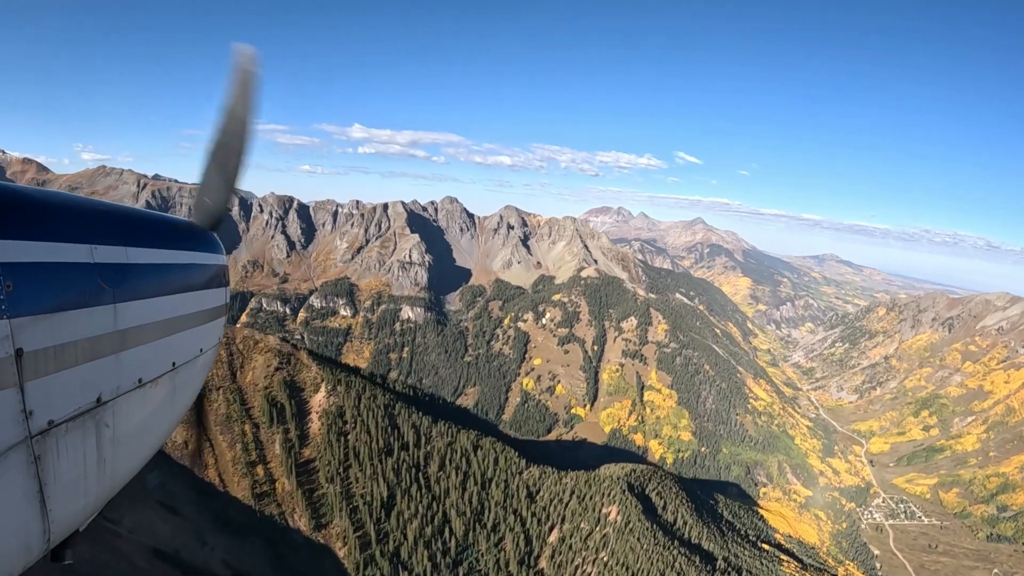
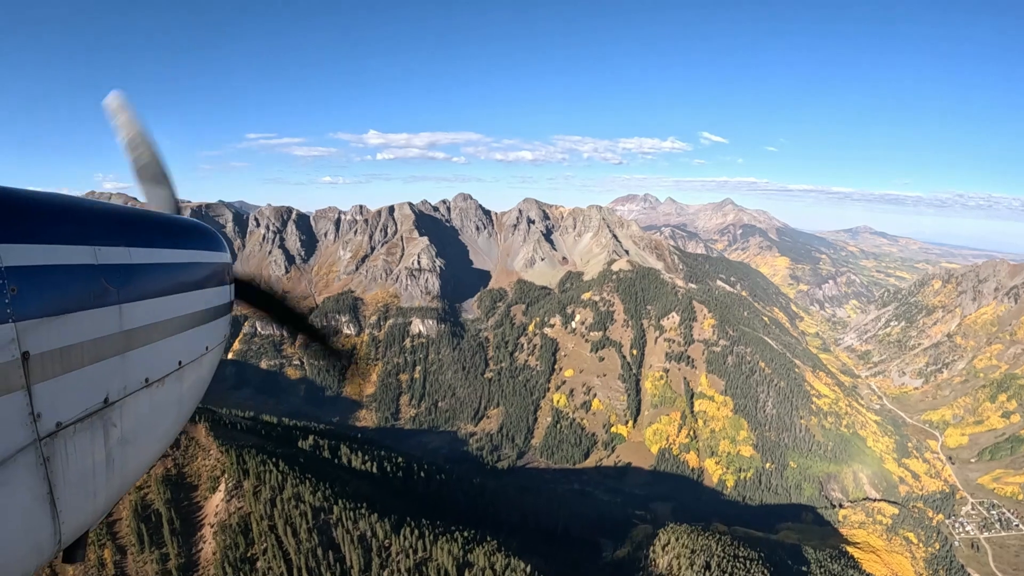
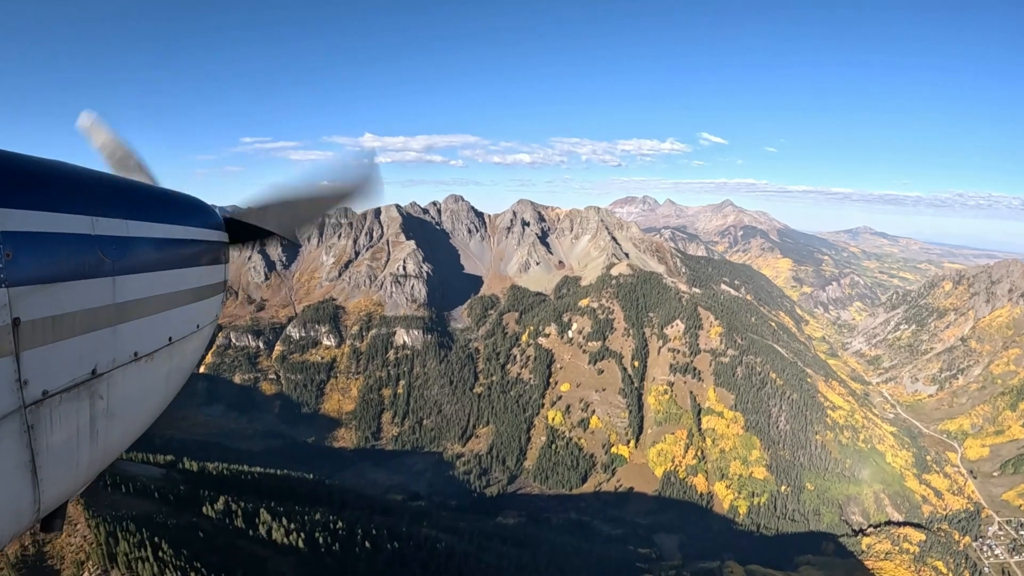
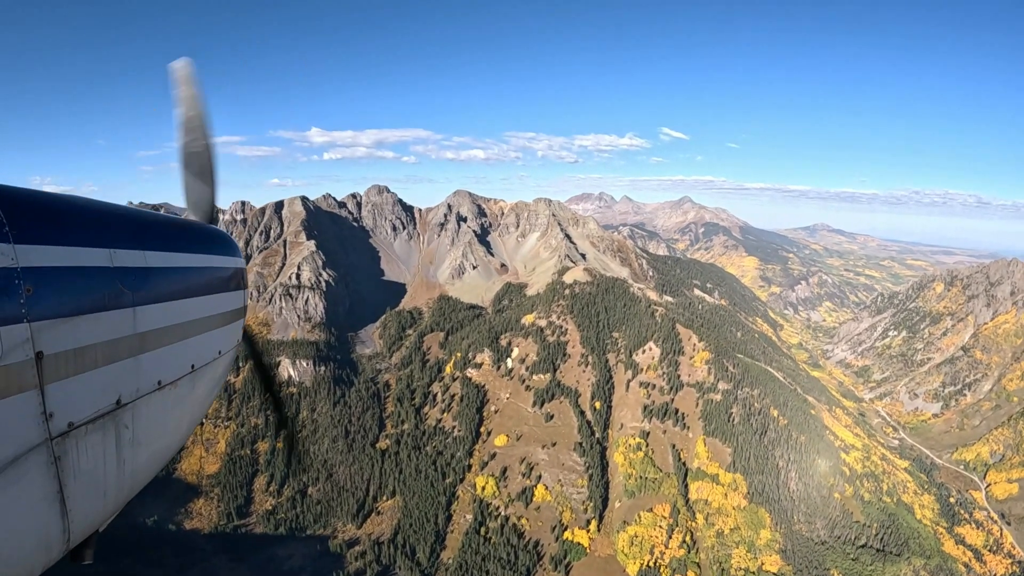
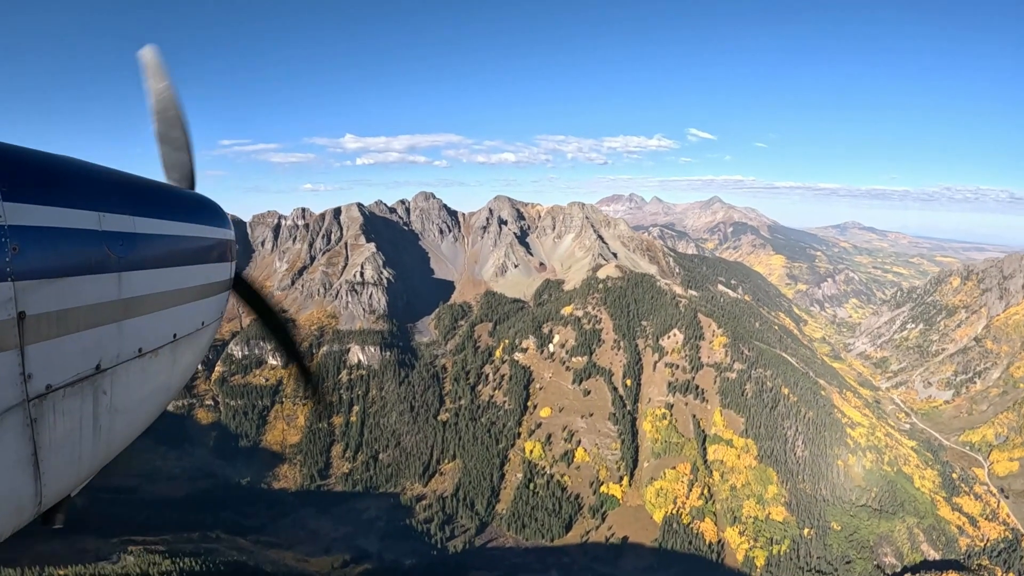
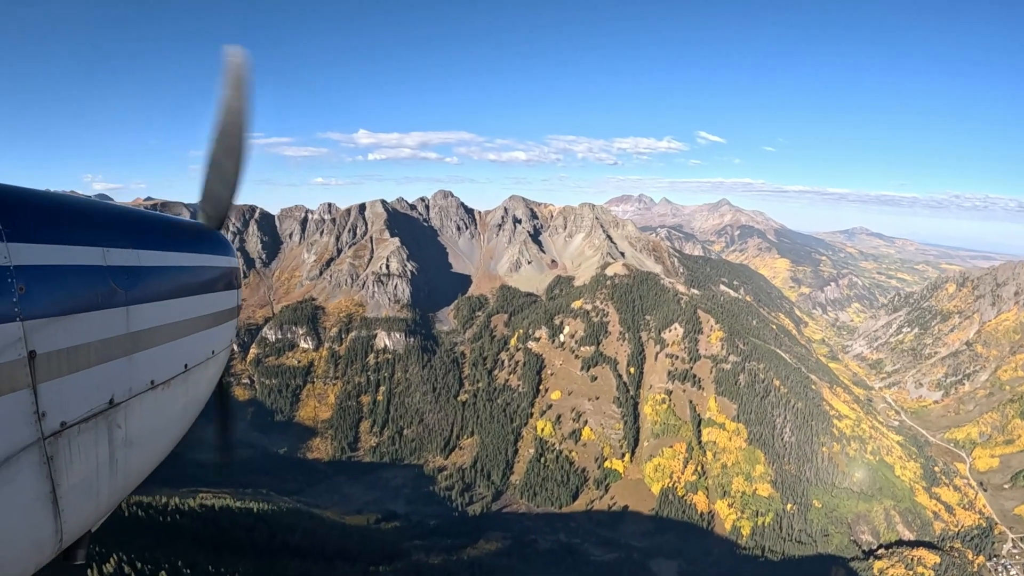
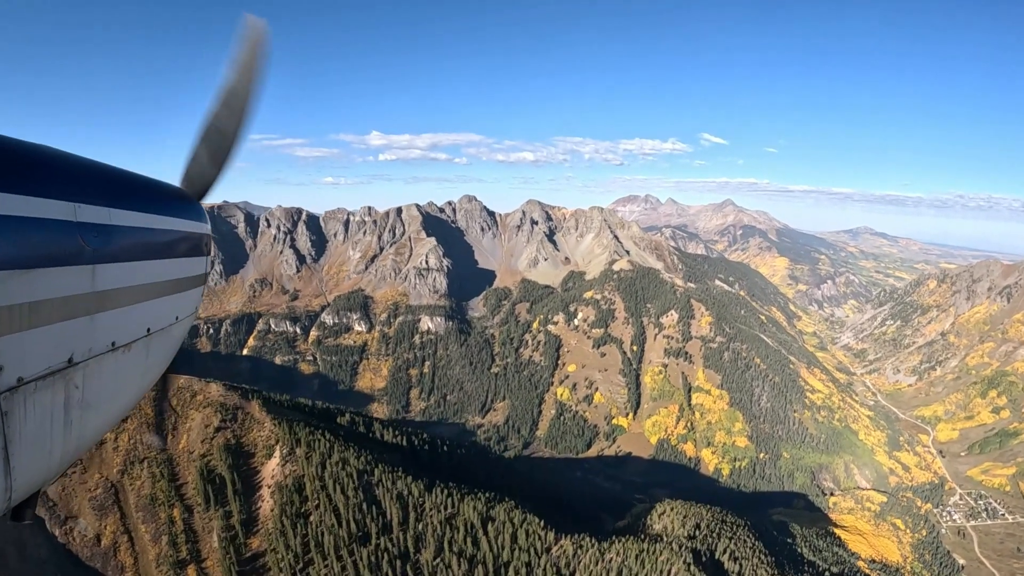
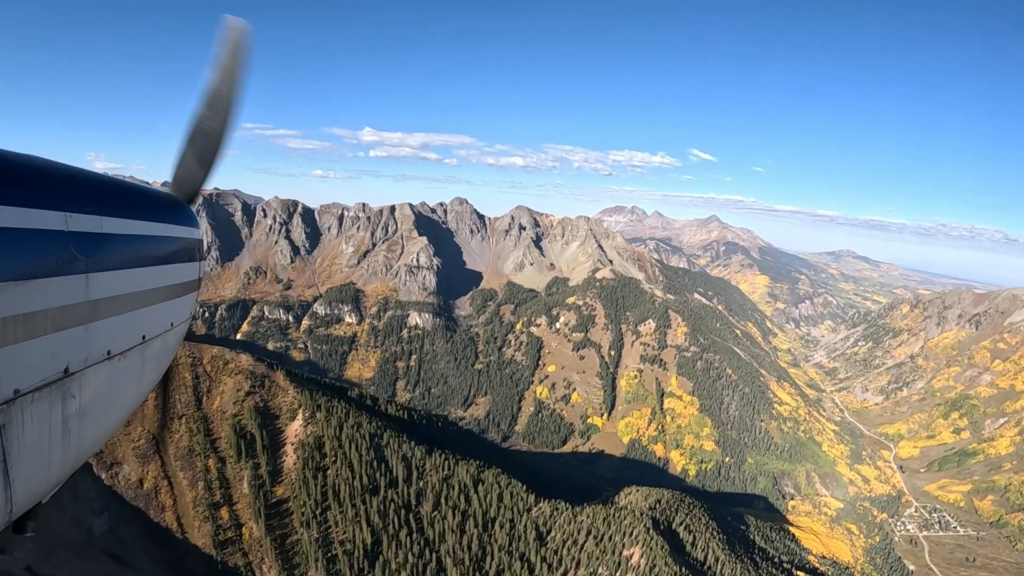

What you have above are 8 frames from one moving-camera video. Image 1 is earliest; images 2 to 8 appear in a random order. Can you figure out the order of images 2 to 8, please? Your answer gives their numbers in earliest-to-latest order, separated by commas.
8, 7, 2, 3, 6, 5, 4
